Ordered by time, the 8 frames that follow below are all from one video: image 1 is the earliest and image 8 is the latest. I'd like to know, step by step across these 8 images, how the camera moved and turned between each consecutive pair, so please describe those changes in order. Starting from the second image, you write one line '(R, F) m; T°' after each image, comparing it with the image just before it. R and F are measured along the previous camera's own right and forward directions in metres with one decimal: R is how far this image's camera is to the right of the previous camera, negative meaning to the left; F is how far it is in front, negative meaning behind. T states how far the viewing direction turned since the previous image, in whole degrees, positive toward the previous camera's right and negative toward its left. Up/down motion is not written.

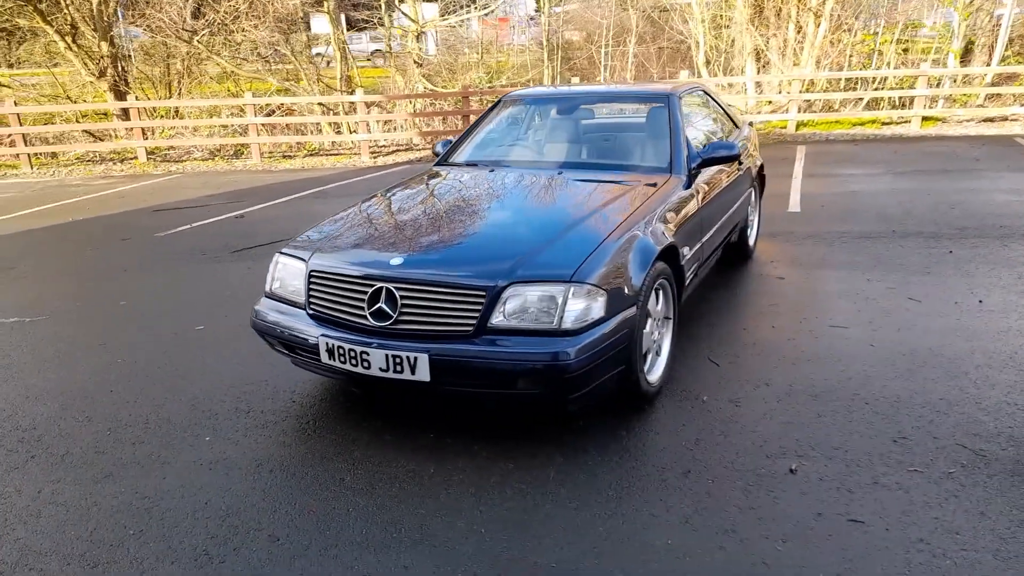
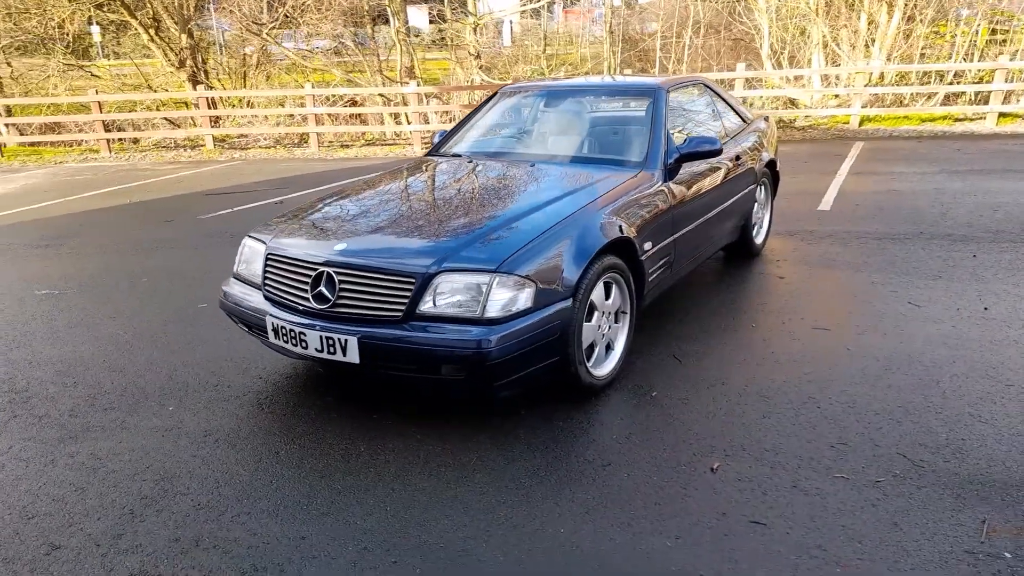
(+0.6, 0.0) m; -6°
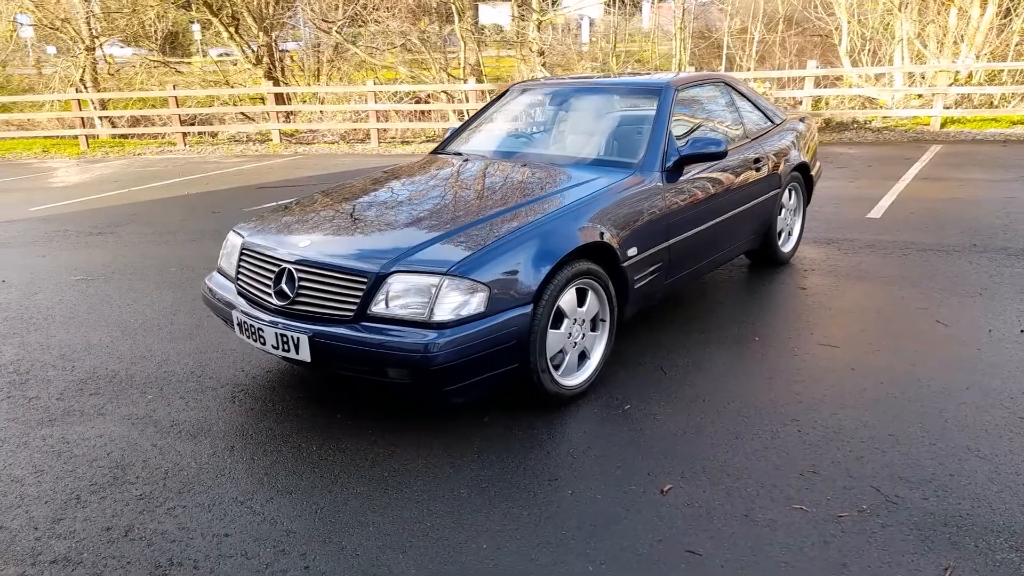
(+0.5, +0.1) m; -6°
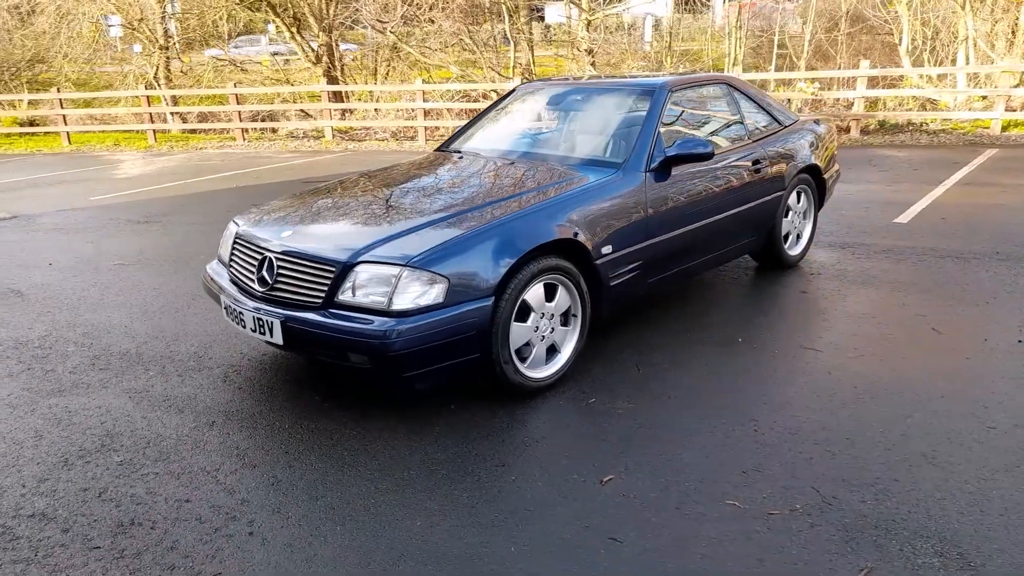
(+0.5, -0.1) m; -5°
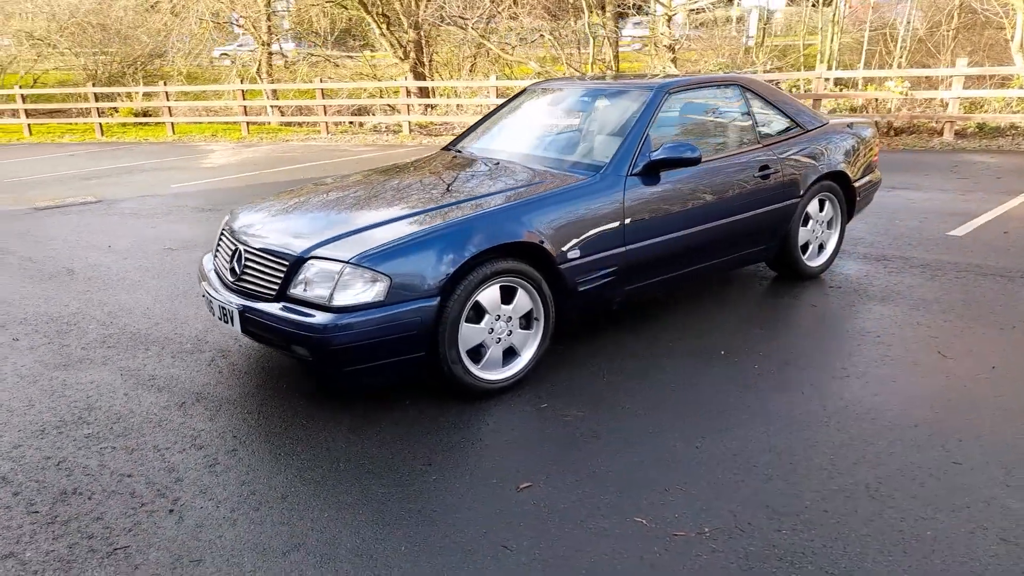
(+0.7, 0.0) m; -8°
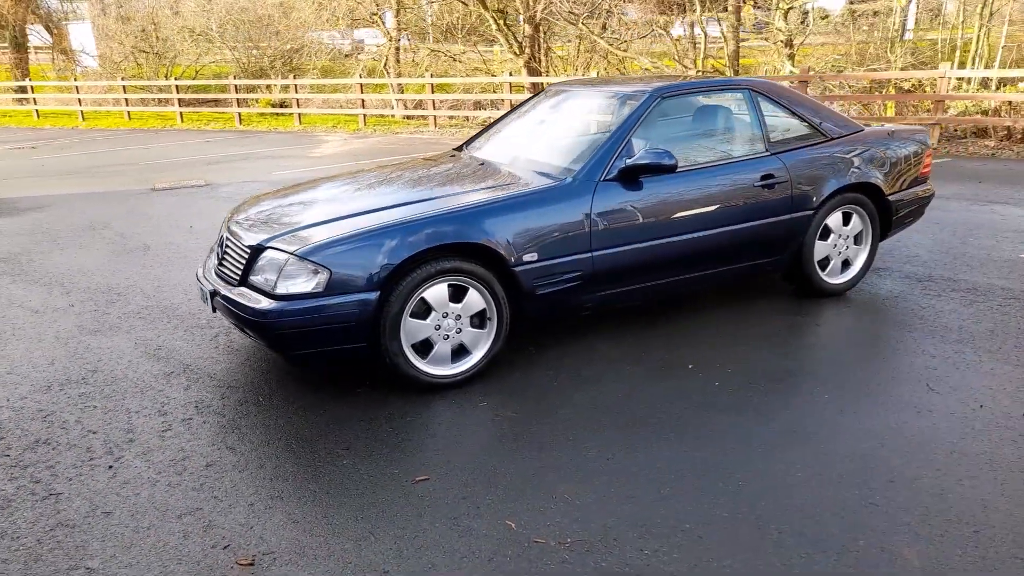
(+0.9, 0.0) m; -11°
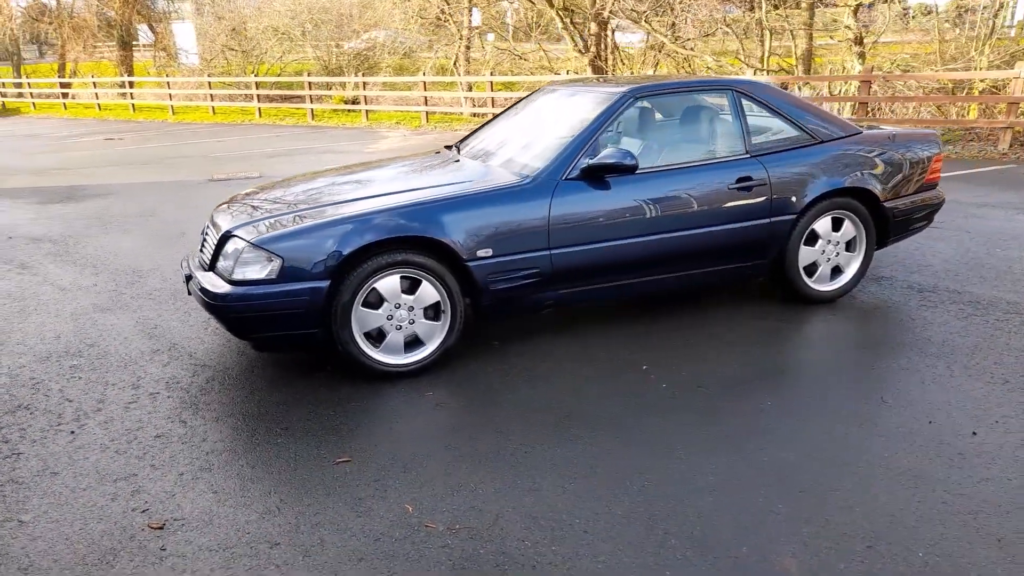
(+0.7, 0.0) m; -6°
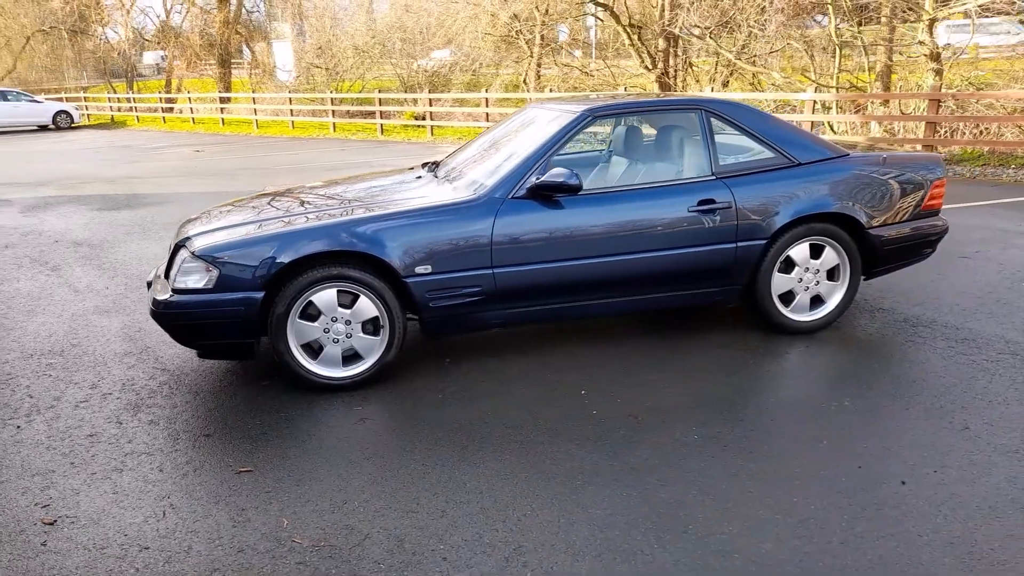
(+0.8, +0.1) m; -7°
